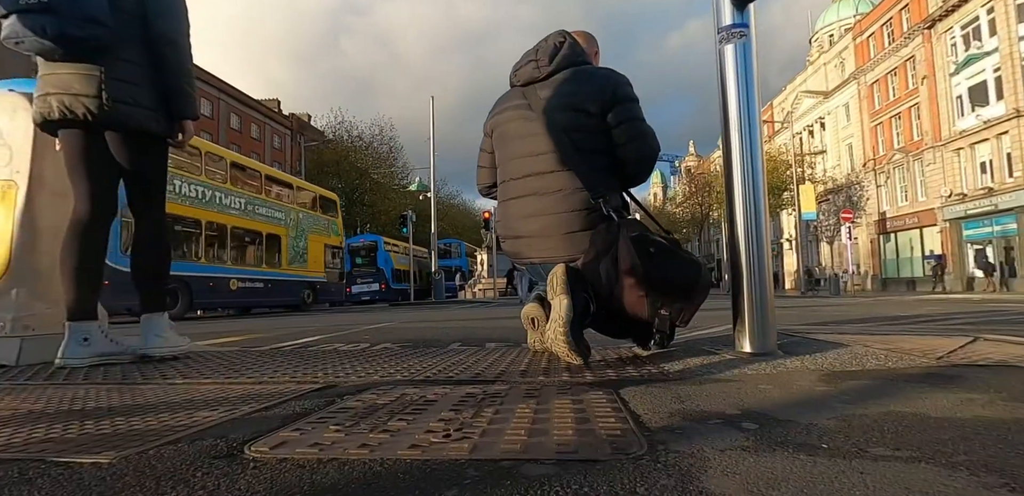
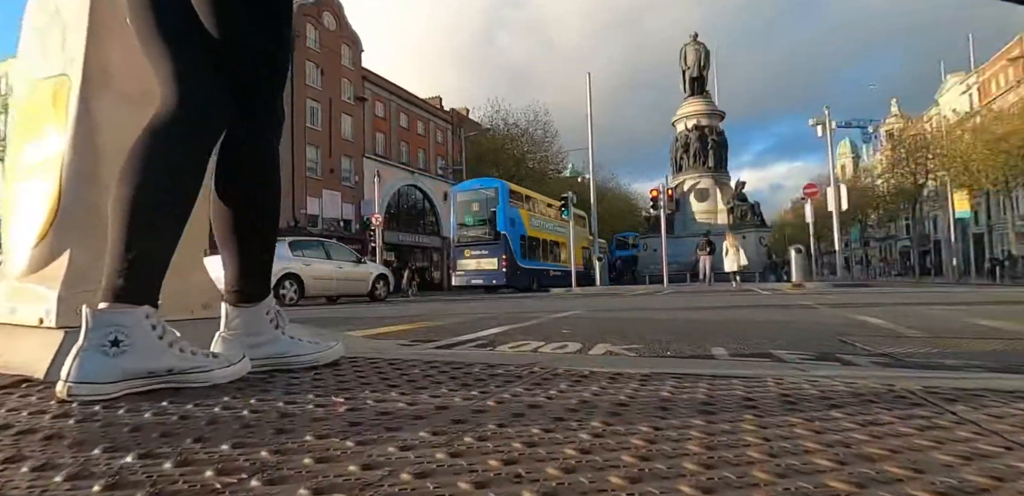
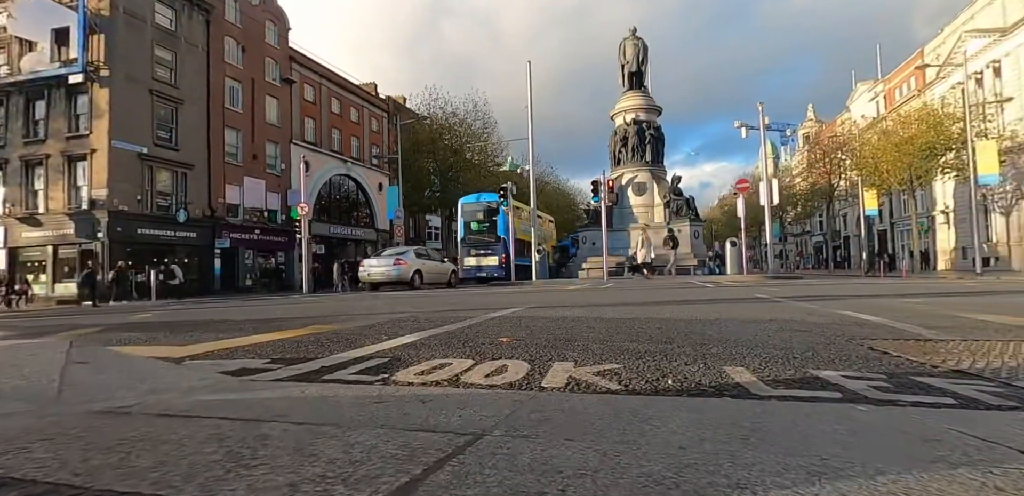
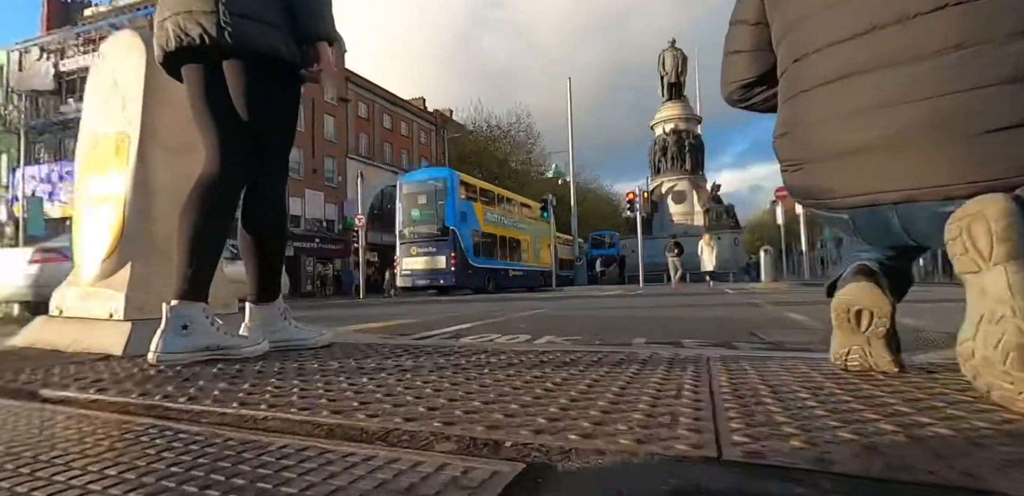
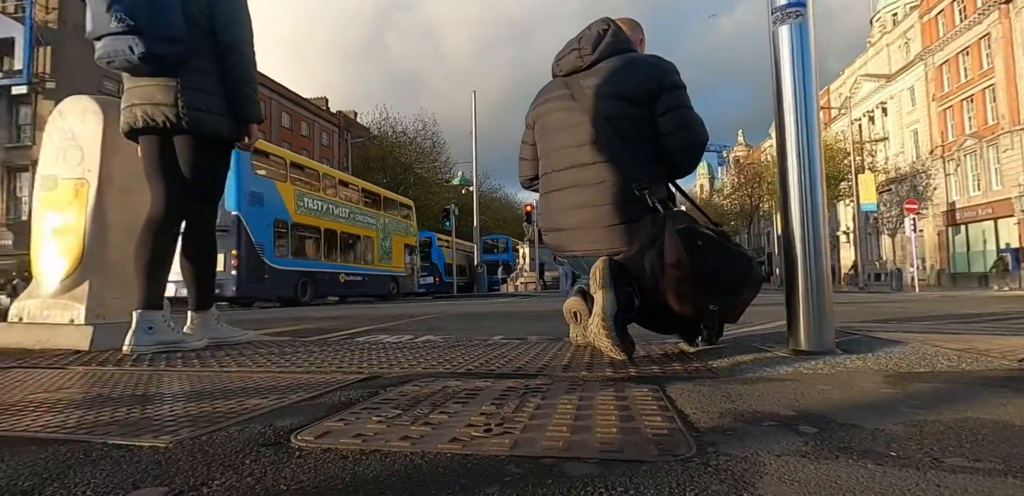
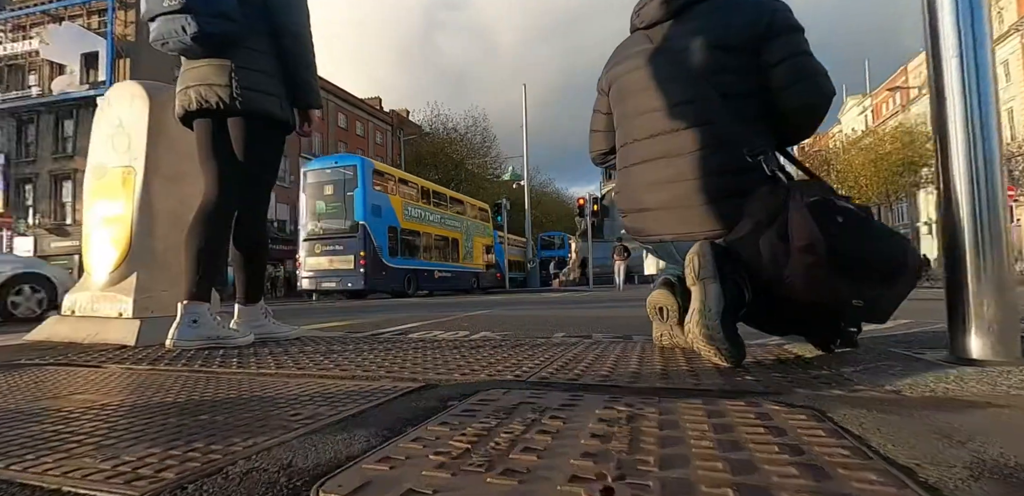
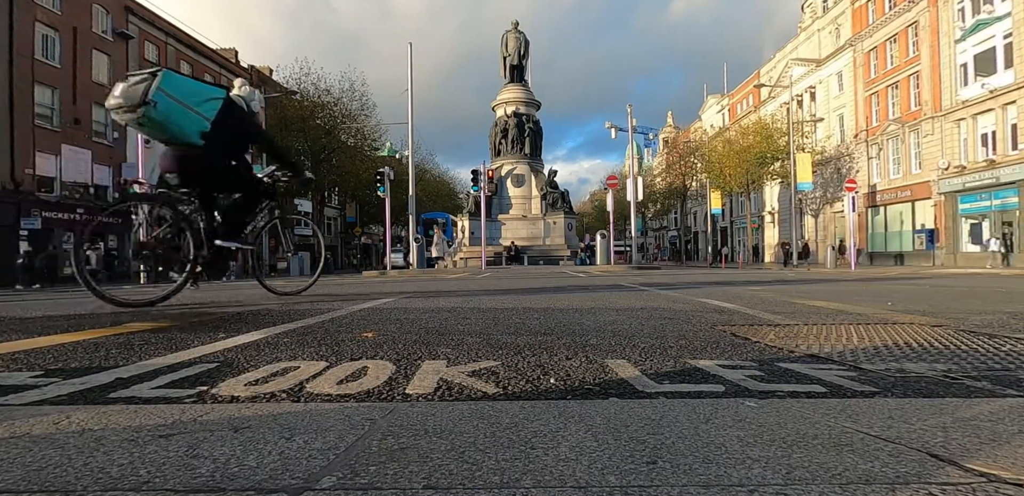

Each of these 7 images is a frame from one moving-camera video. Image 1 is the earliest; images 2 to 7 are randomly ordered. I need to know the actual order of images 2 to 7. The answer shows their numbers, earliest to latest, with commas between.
5, 6, 4, 2, 3, 7
